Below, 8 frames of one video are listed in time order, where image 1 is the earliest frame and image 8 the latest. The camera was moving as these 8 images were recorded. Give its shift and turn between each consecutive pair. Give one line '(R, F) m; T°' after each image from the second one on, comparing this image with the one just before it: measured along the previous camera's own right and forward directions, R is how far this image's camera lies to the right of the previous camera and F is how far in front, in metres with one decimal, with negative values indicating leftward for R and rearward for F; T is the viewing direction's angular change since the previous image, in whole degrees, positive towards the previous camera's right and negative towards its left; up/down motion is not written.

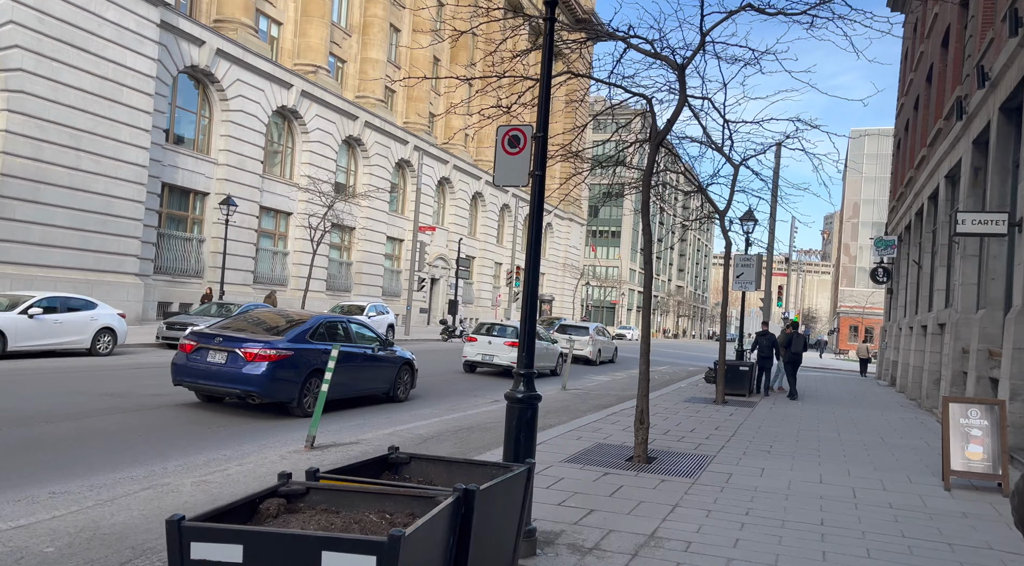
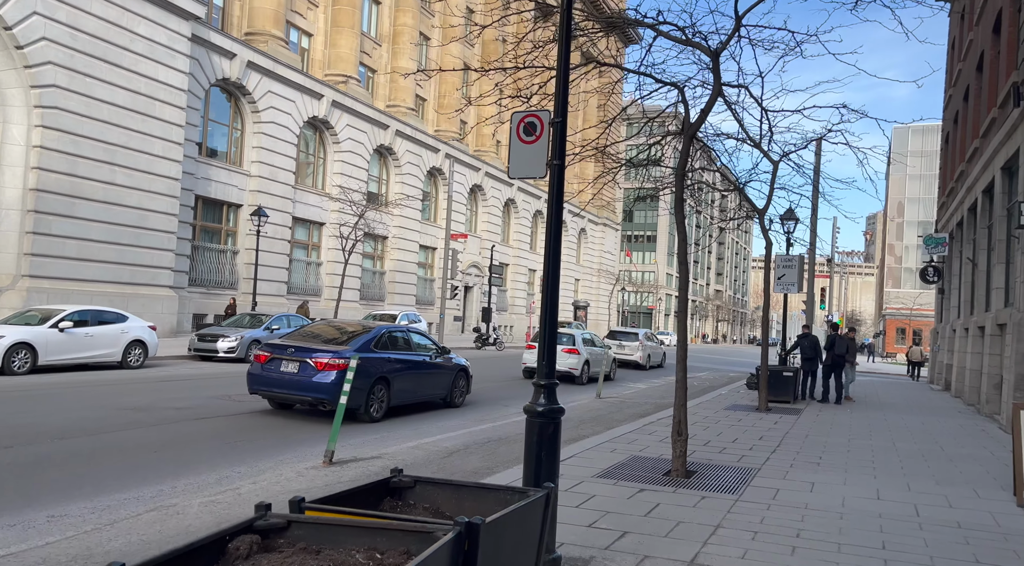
(+0.1, +0.5) m; -3°
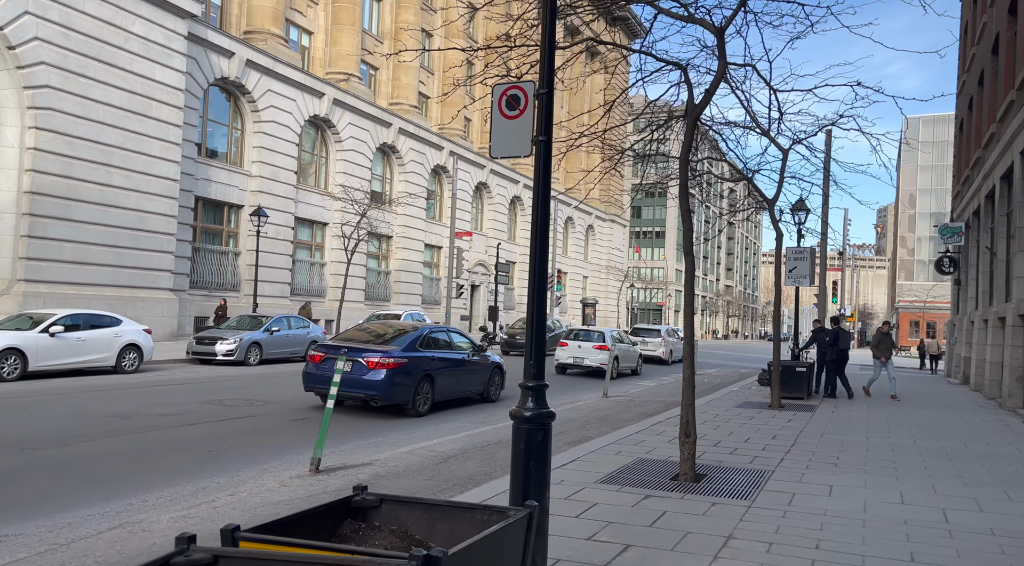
(+0.1, +0.5) m; -1°
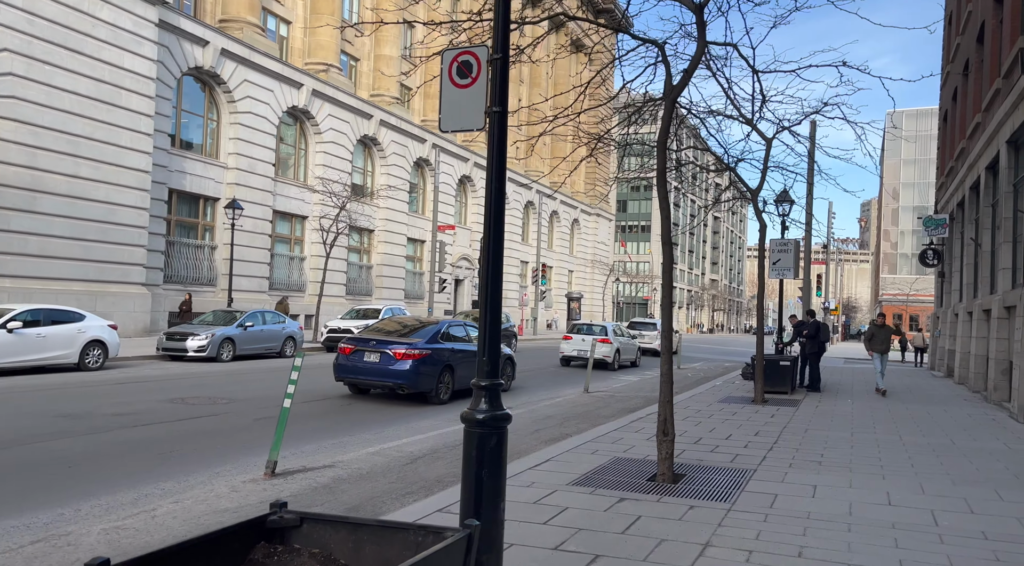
(+0.2, +0.4) m; +1°
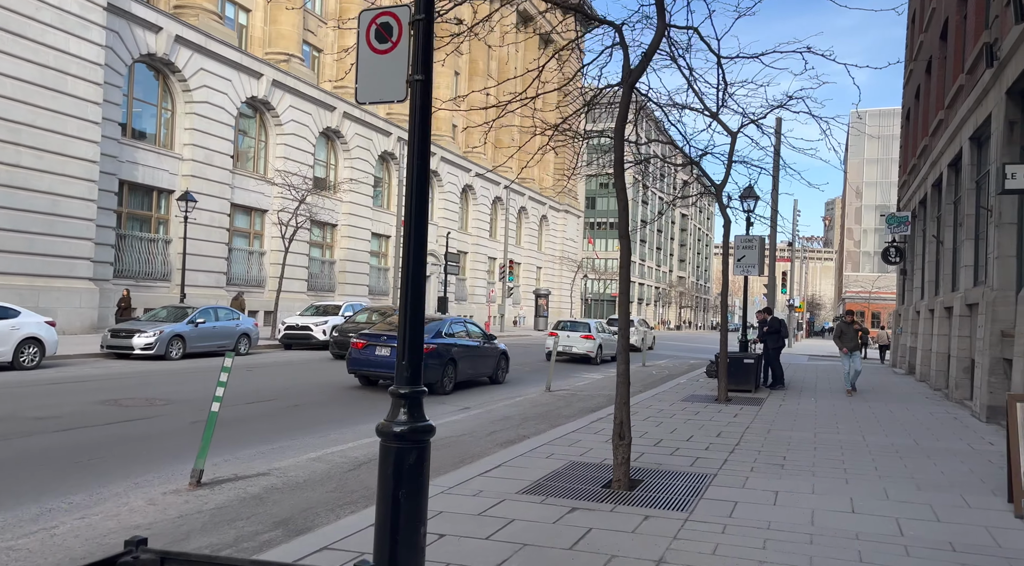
(+0.2, +0.4) m; +2°
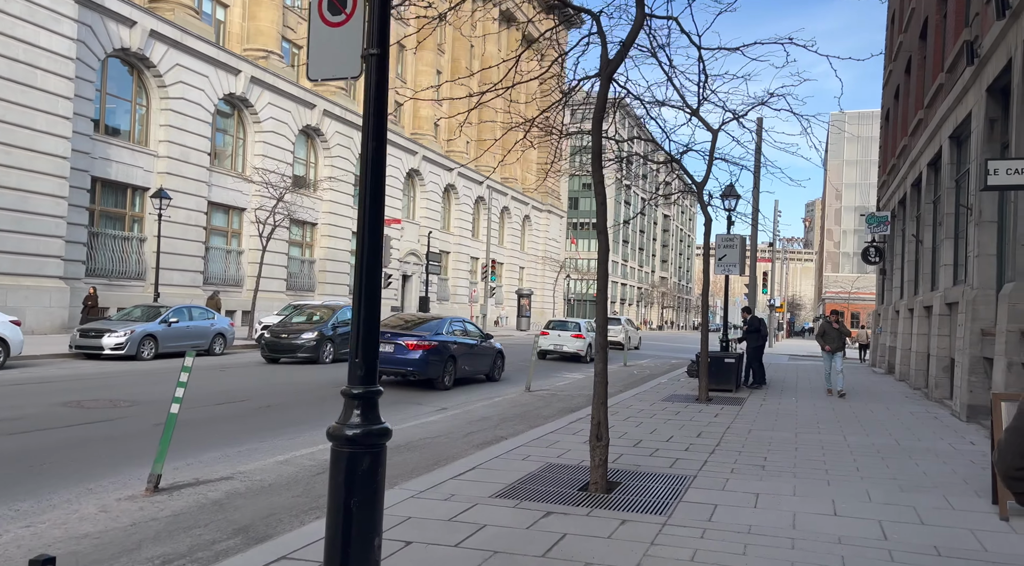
(+0.1, +0.2) m; +1°
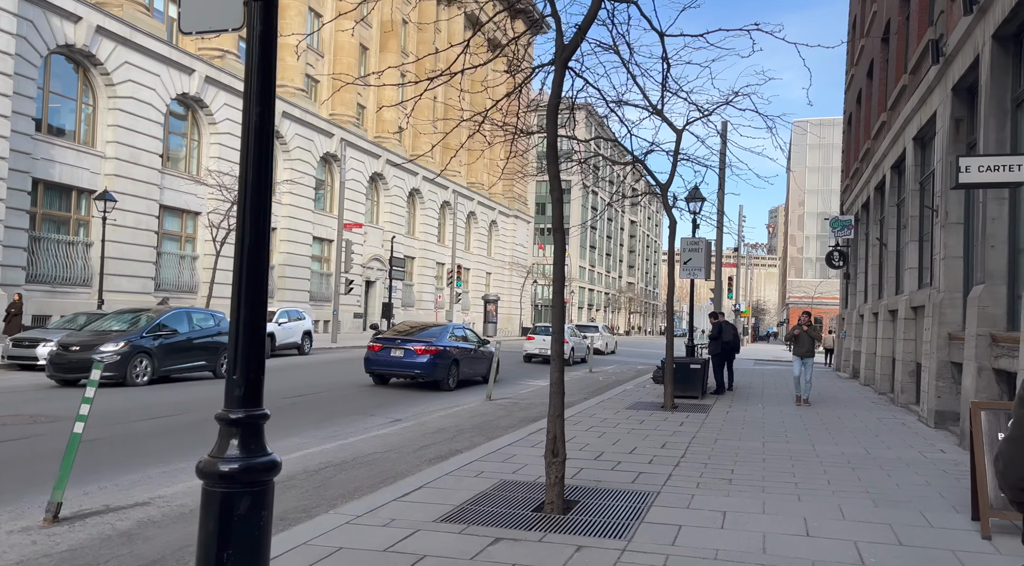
(+0.2, +0.6) m; +2°
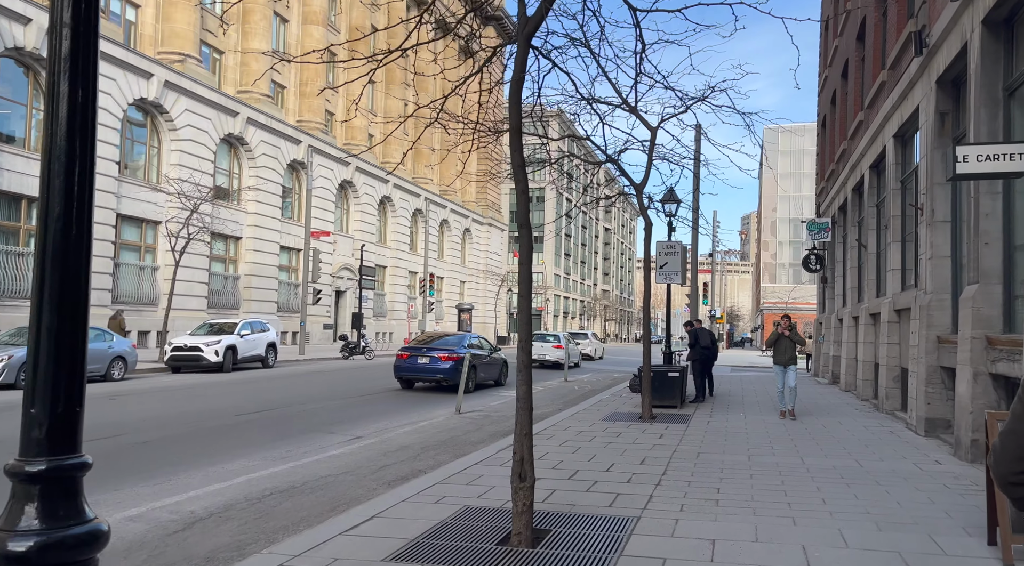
(+0.1, +0.8) m; +2°
